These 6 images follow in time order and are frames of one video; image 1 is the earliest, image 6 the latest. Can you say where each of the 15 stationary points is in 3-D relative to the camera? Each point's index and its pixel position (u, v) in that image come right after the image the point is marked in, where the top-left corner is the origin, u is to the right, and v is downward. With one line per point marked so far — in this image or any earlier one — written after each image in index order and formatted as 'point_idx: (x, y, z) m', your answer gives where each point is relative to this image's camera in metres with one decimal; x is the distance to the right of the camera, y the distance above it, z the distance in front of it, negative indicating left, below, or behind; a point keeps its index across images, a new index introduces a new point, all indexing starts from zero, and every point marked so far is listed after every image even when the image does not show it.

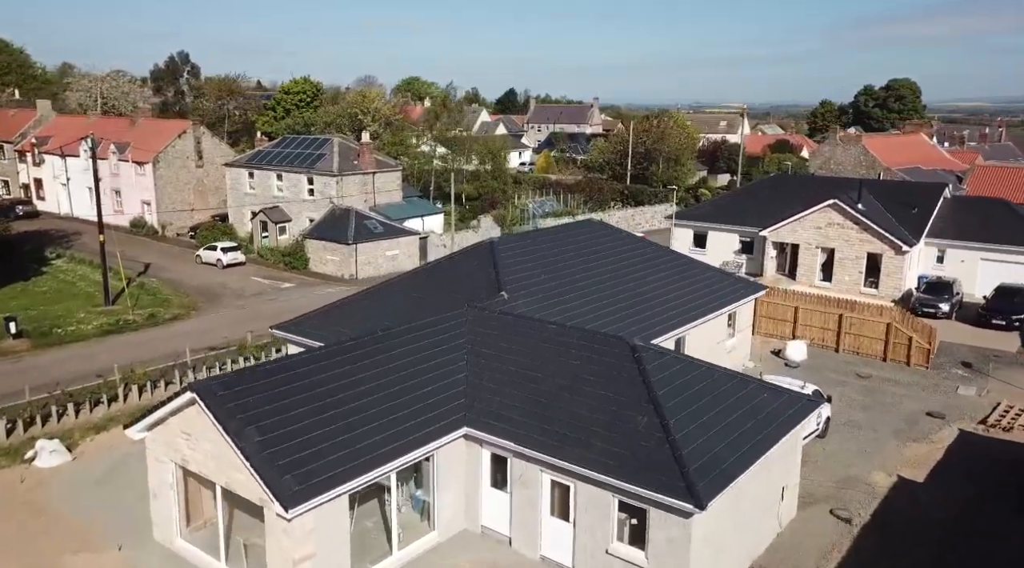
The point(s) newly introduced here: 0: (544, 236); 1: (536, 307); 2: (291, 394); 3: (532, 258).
0: (+0.7, +1.1, +18.5) m
1: (+0.5, -0.5, +15.5) m
2: (-3.1, -1.6, +11.2) m
3: (+0.4, +0.6, +17.4) m
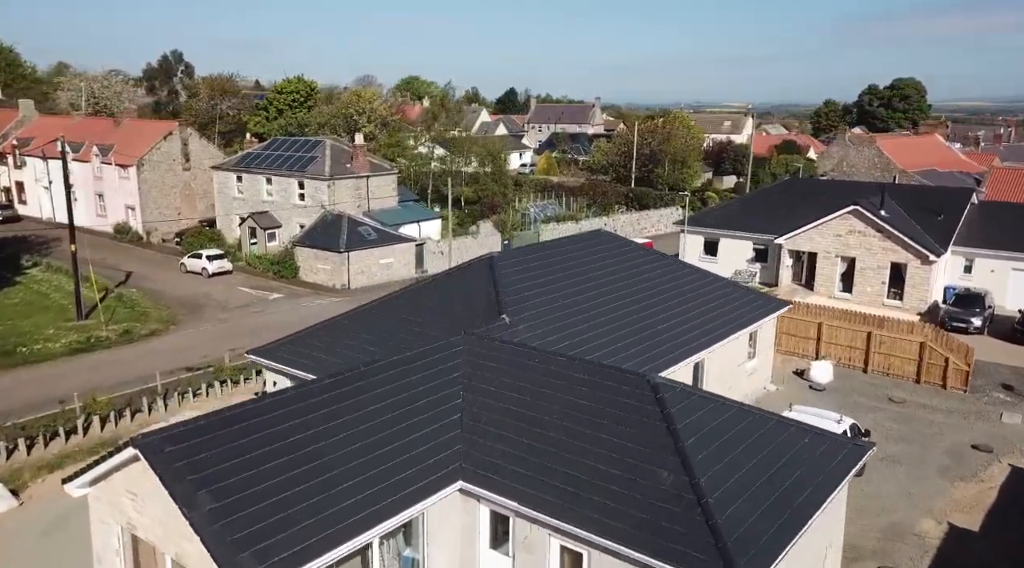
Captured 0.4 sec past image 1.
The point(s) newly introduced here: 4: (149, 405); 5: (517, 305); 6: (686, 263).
0: (+0.7, +0.7, +16.9) m
1: (+0.5, -0.9, +13.9) m
2: (-3.1, -2.0, +9.5) m
3: (+0.5, +0.2, +15.7) m
4: (-7.6, -2.6, +16.8) m
5: (+0.1, -0.4, +14.4) m
6: (+4.2, +0.5, +19.2) m
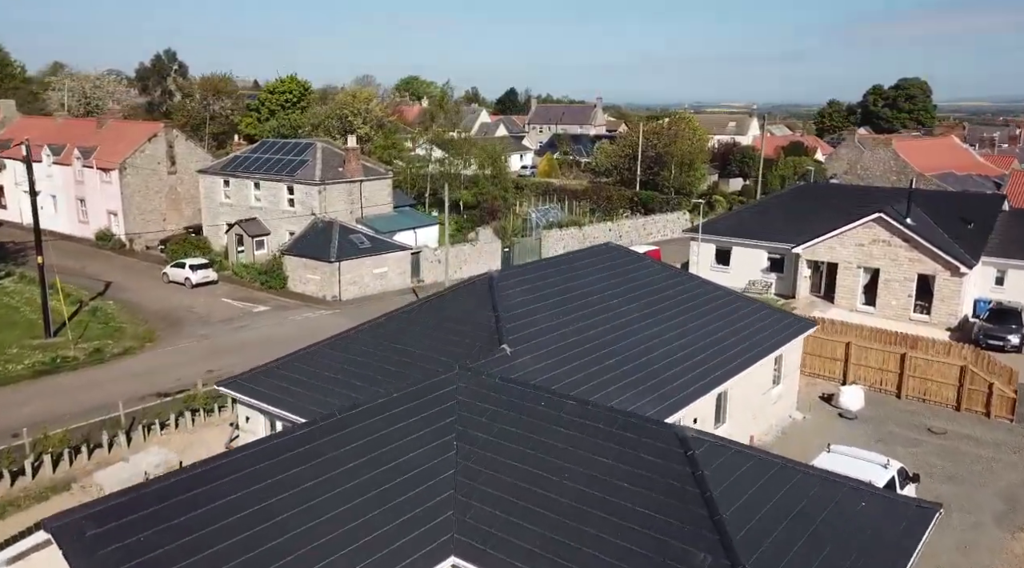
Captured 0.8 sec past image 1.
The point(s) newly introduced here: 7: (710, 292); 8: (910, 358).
0: (+0.8, +0.3, +15.2) m
1: (+0.5, -1.3, +12.2) m
2: (-3.0, -2.4, +7.8) m
3: (+0.5, -0.2, +14.0) m
4: (-7.6, -3.0, +15.1) m
5: (+0.1, -0.8, +12.7) m
6: (+4.2, +0.1, +17.5) m
7: (+4.2, -0.2, +17.0) m
8: (+9.2, -1.7, +18.4) m
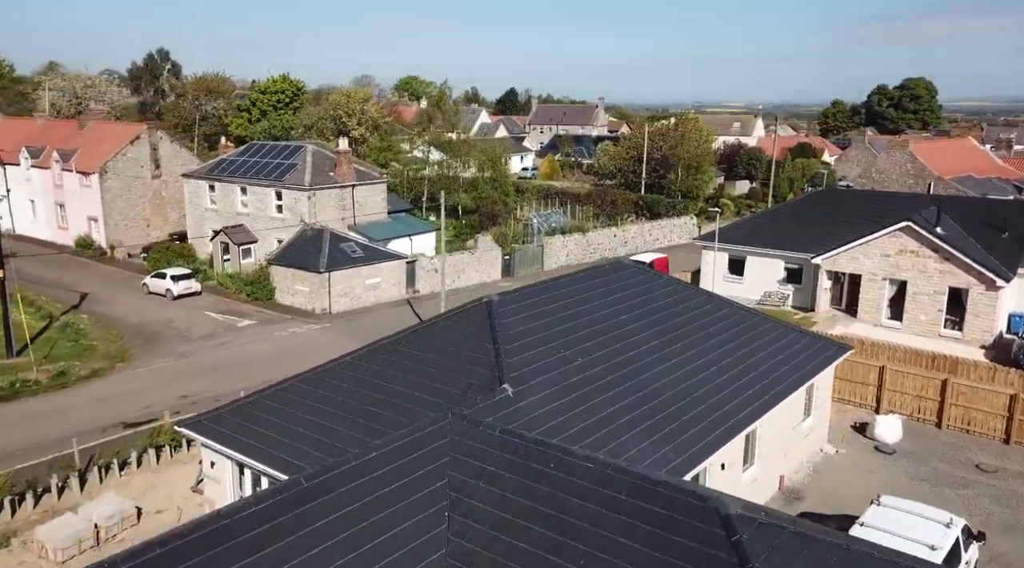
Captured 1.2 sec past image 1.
0: (+0.8, -0.1, +13.4) m
1: (+0.6, -1.7, +10.4) m
2: (-3.0, -2.8, +6.1) m
3: (+0.5, -0.6, +12.3) m
4: (-7.6, -3.4, +13.4) m
5: (+0.1, -1.2, +11.0) m
6: (+4.3, -0.3, +15.8) m
7: (+4.3, -0.6, +15.3) m
8: (+9.2, -2.1, +16.7) m
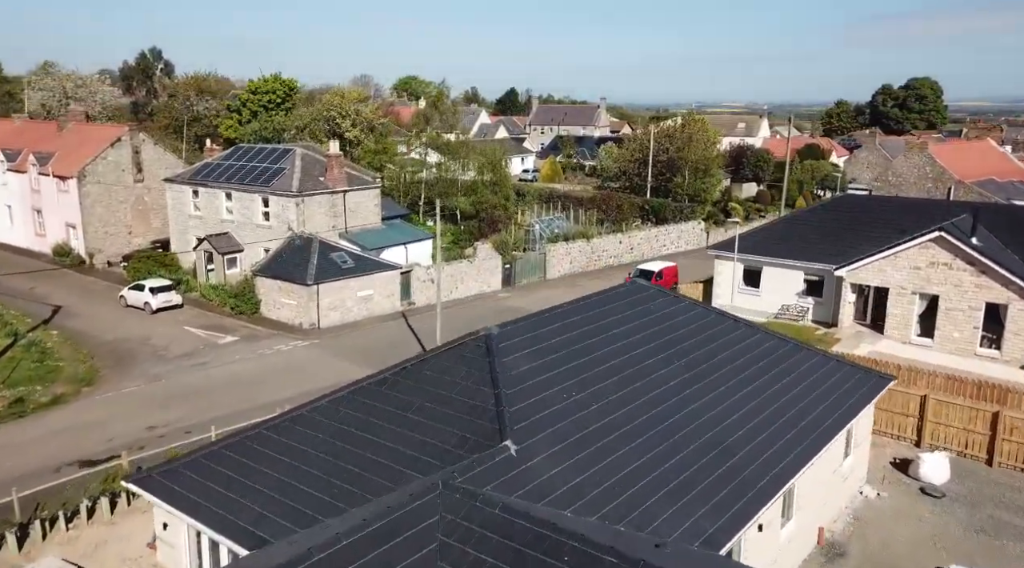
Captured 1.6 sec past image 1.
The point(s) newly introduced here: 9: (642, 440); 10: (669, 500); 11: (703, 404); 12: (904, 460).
0: (+0.8, -0.5, +11.7) m
1: (+0.6, -2.1, +8.7) m
2: (-3.0, -3.2, +4.3) m
3: (+0.6, -1.0, +10.6) m
4: (-7.5, -3.8, +11.6) m
5: (+0.2, -1.6, +9.3) m
6: (+4.3, -0.7, +14.0) m
7: (+4.3, -1.0, +13.6) m
8: (+9.2, -2.5, +15.0) m
9: (+1.6, -1.9, +9.8) m
10: (+1.7, -2.4, +8.8) m
11: (+2.6, -1.7, +10.9) m
12: (+7.6, -3.4, +15.5) m
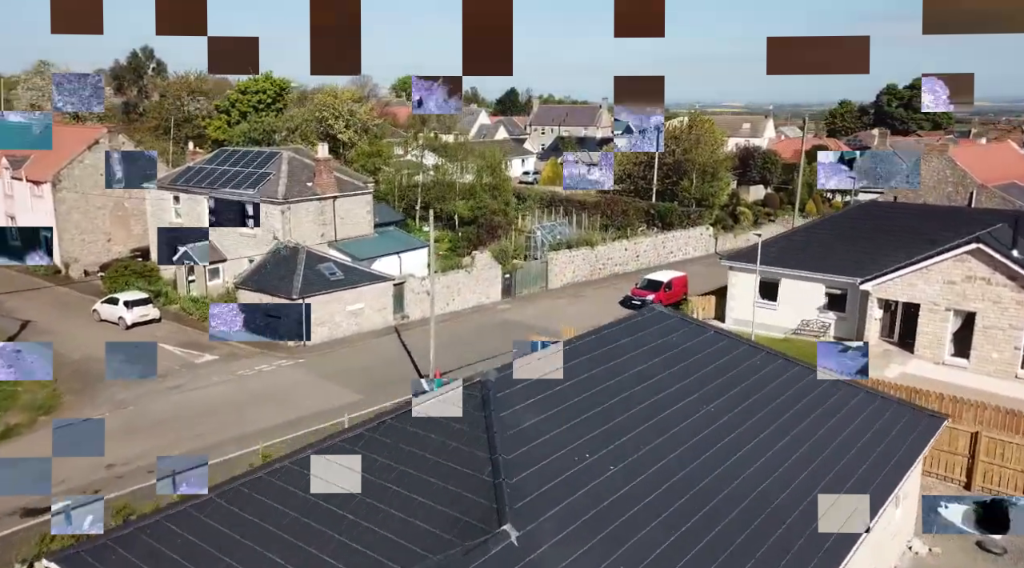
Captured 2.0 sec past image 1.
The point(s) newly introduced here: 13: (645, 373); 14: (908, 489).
0: (+0.8, -0.9, +10.0) m
1: (+0.6, -2.5, +7.0) m
2: (-3.0, -3.6, +2.6) m
3: (+0.6, -1.4, +8.9) m
4: (-7.5, -4.2, +9.9) m
5: (+0.2, -2.0, +7.5) m
6: (+4.3, -1.2, +12.3) m
7: (+4.3, -1.4, +11.9) m
8: (+9.2, -2.9, +13.2) m
9: (+1.6, -2.3, +8.0) m
10: (+1.7, -2.8, +7.1) m
11: (+2.6, -2.1, +9.2) m
12: (+7.6, -3.8, +13.7) m
13: (+1.7, -1.2, +10.3) m
14: (+5.9, -3.1, +12.0) m
